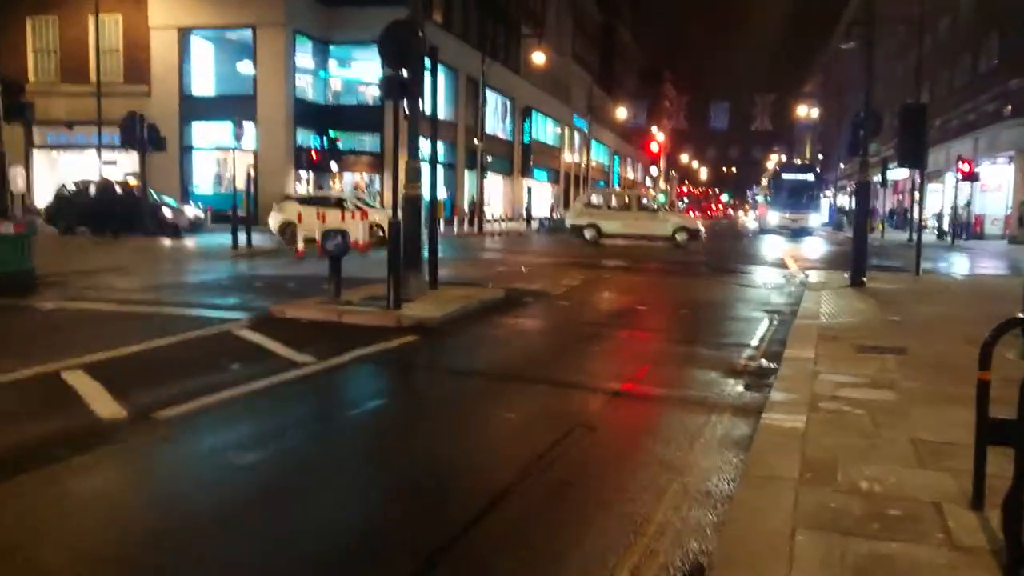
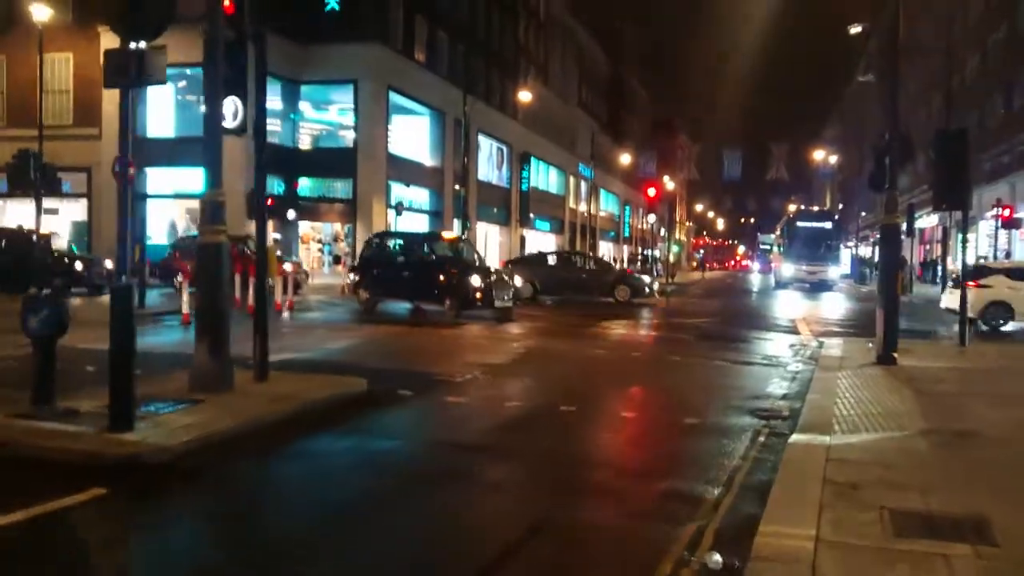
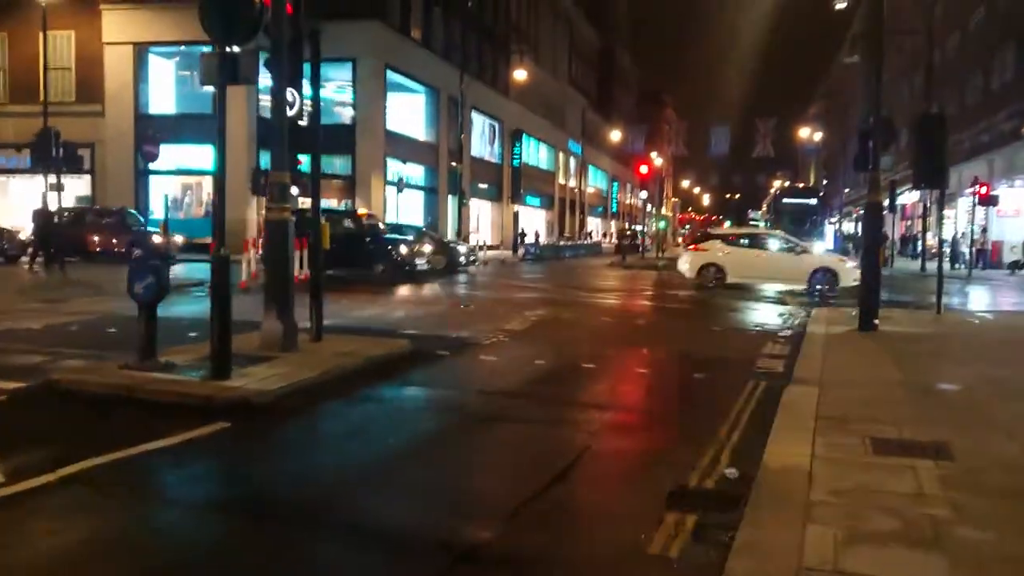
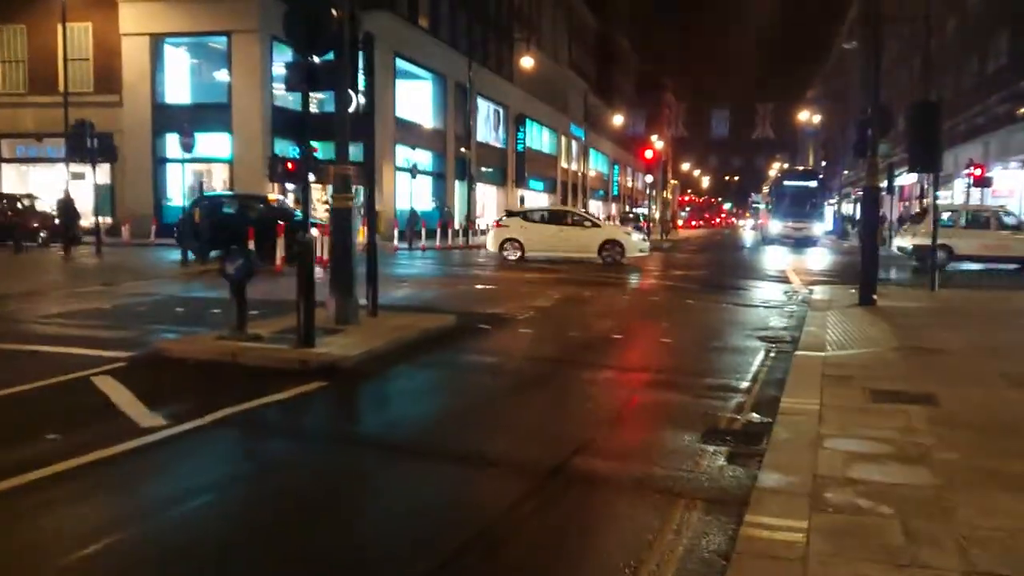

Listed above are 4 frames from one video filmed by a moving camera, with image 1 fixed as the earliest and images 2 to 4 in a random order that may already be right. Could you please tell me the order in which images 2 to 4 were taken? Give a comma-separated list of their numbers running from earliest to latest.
4, 3, 2
